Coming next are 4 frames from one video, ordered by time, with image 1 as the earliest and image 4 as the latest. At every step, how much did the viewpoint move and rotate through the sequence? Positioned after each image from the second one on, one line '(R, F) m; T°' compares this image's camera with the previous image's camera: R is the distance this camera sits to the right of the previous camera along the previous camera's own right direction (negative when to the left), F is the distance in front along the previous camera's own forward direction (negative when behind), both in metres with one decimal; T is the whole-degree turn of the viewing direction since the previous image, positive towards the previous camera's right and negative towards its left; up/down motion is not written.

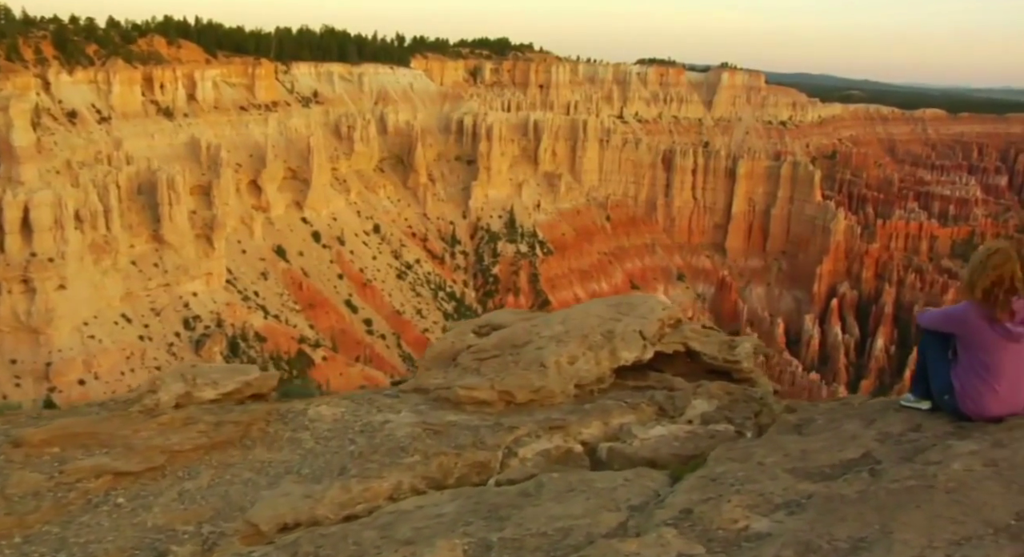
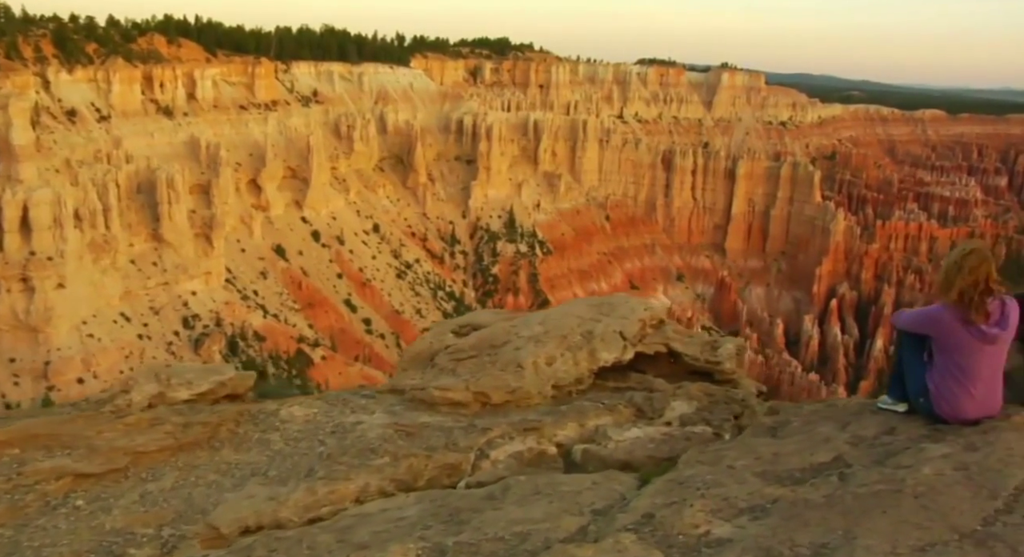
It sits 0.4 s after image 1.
(+0.2, +0.1) m; 0°
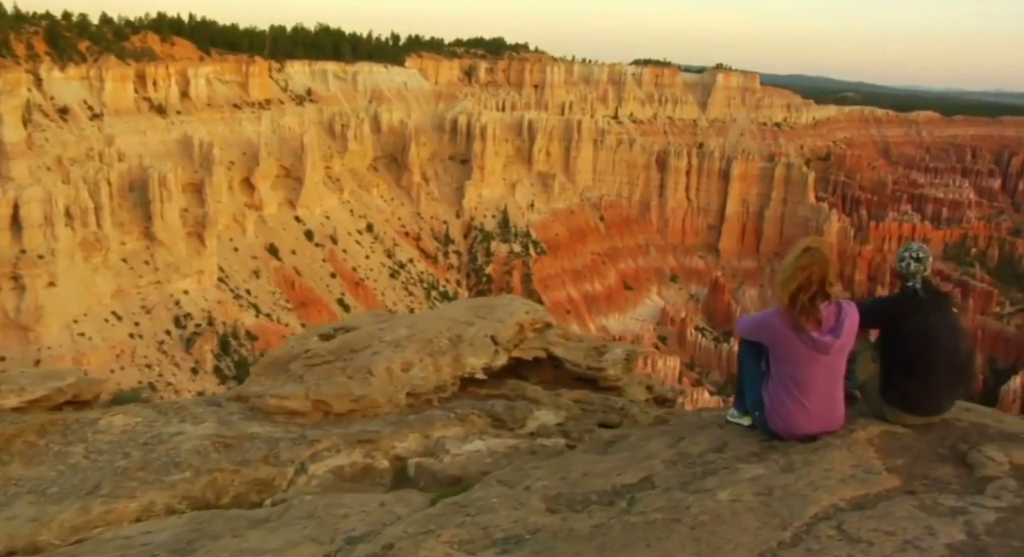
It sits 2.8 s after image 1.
(+1.3, +0.5) m; 0°
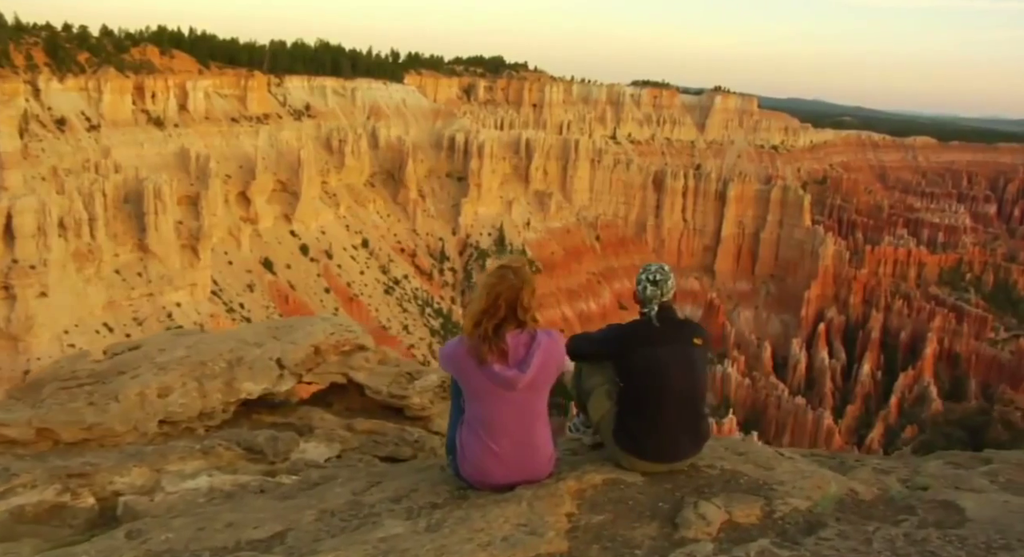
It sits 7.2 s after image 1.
(+1.9, +0.7) m; 0°
